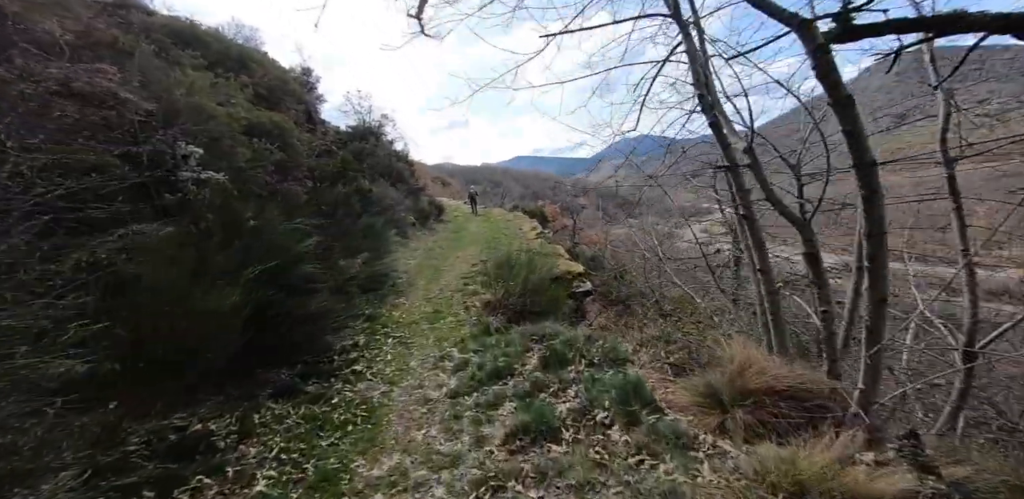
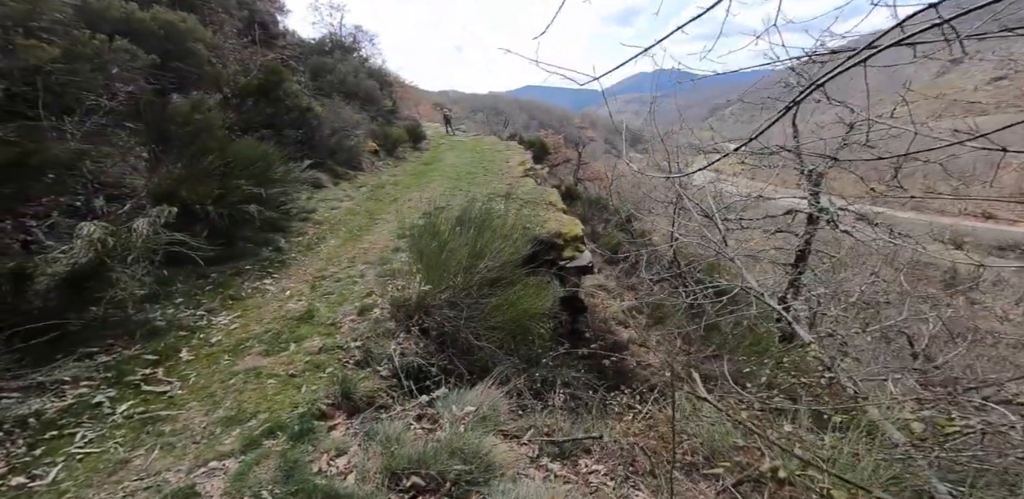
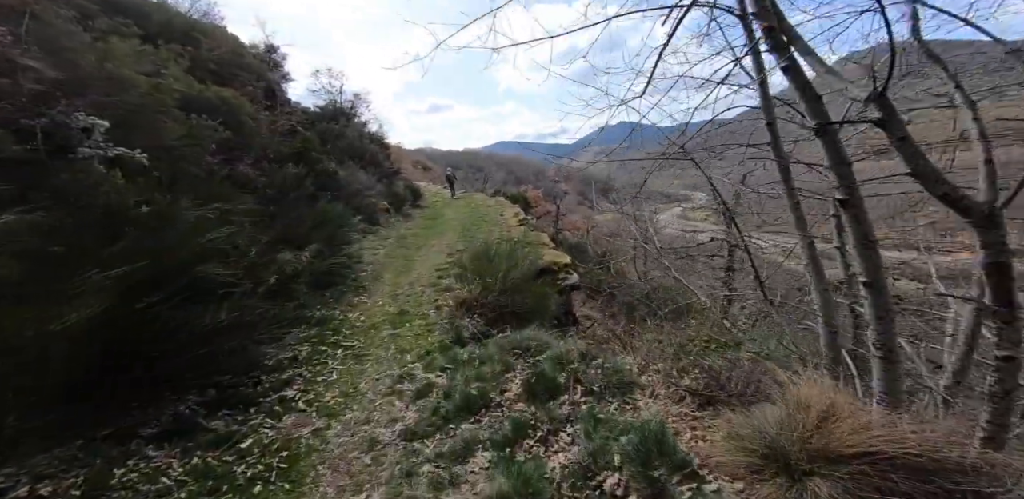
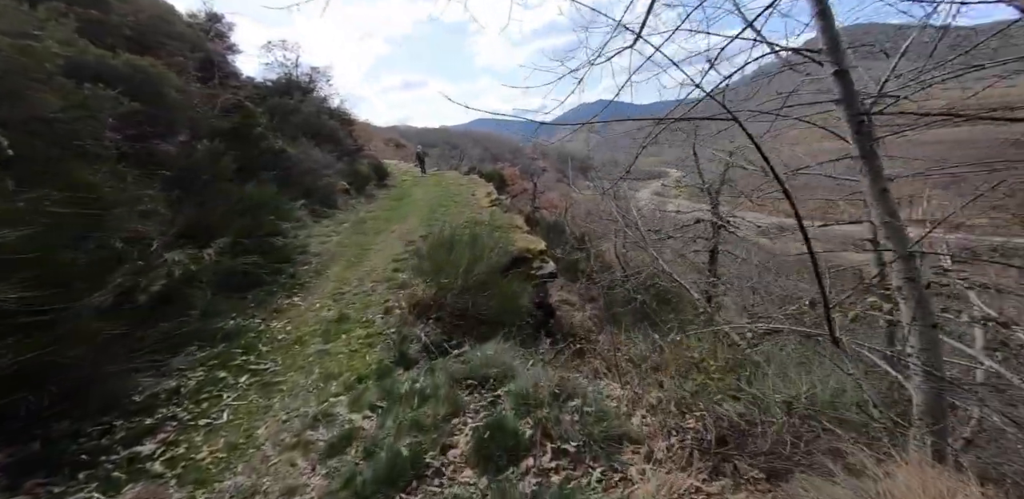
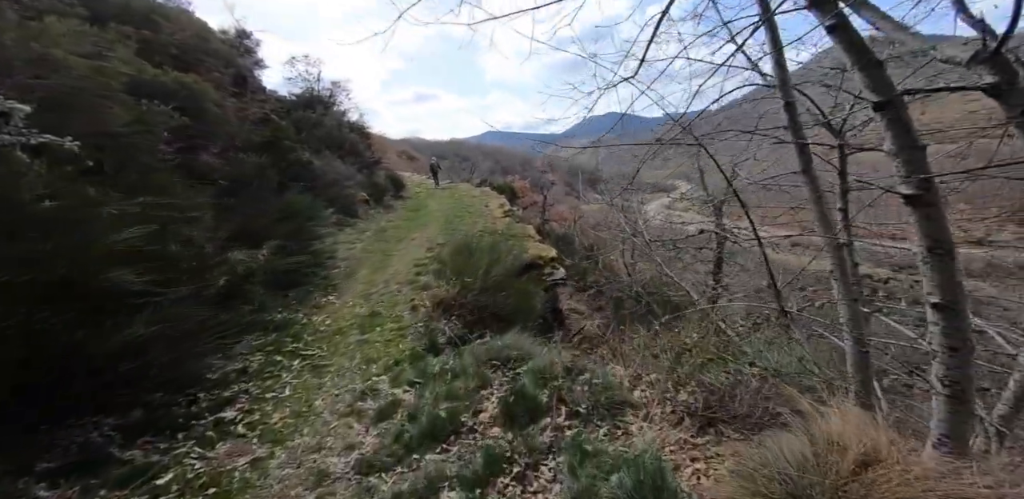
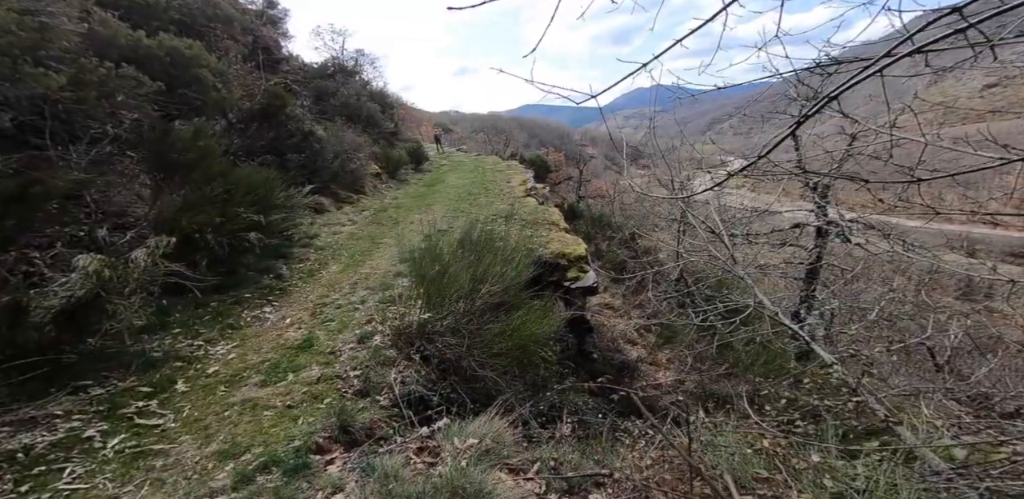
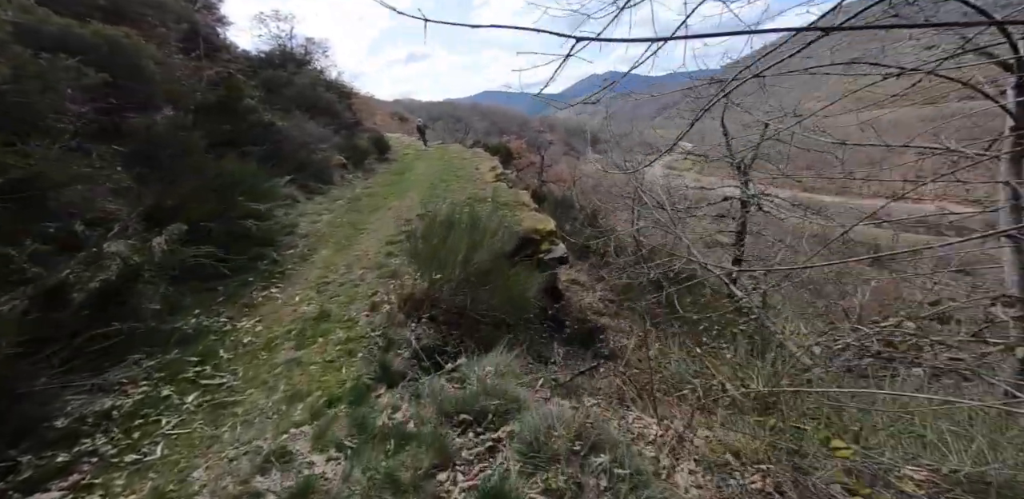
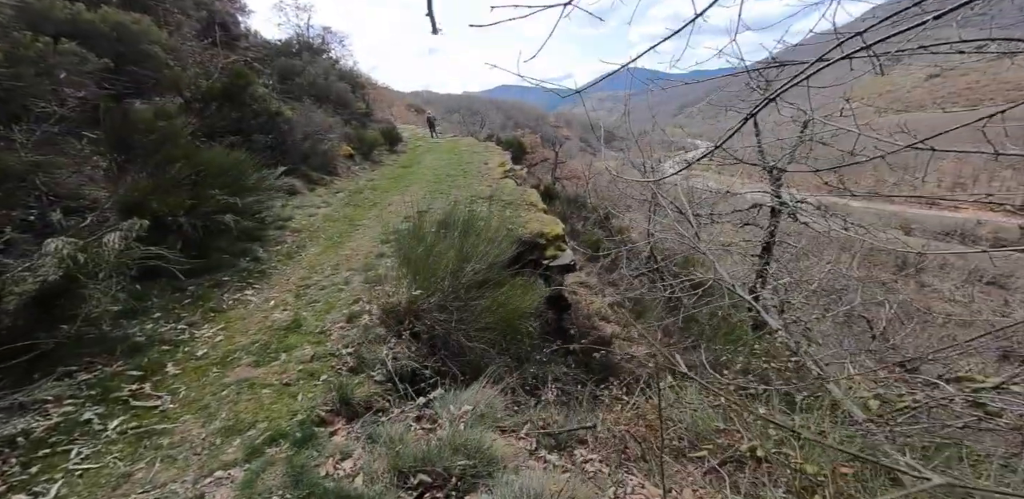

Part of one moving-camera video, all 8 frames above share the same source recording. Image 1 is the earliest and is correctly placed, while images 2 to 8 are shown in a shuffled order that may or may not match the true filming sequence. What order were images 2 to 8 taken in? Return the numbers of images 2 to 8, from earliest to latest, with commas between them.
3, 5, 4, 7, 8, 2, 6
